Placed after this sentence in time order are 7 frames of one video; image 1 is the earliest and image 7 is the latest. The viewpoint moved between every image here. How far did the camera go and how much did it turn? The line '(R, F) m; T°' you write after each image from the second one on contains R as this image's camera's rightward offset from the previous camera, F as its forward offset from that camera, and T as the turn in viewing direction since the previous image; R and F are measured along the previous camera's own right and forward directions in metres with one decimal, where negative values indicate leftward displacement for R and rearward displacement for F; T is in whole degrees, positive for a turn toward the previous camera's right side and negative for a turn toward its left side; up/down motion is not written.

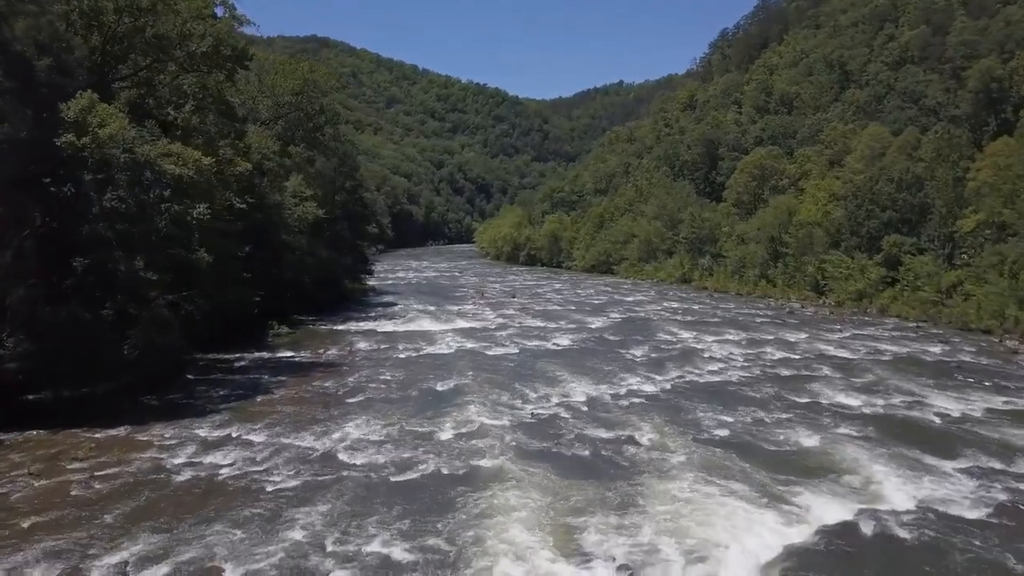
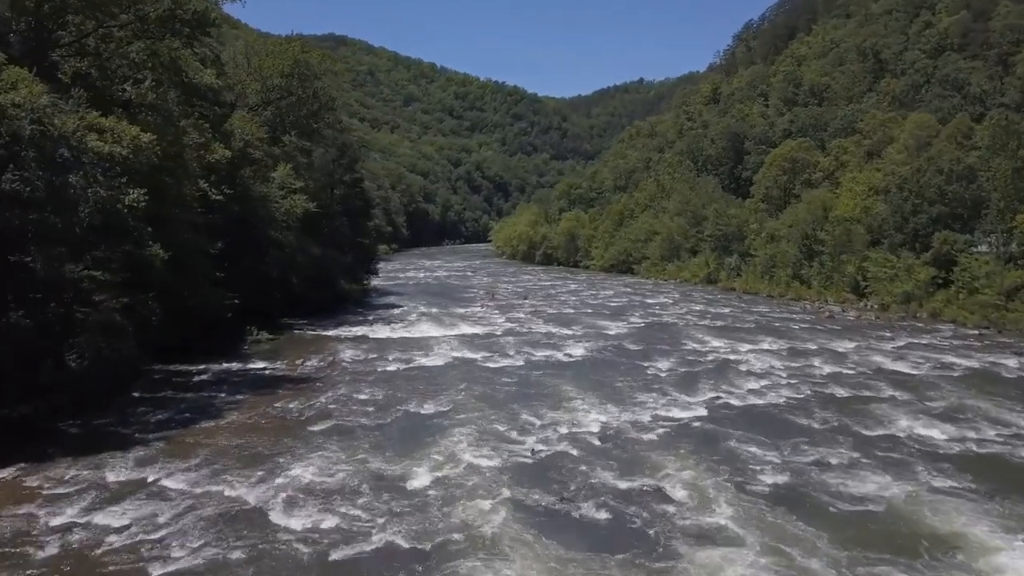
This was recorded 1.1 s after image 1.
(+0.4, +3.7) m; -1°
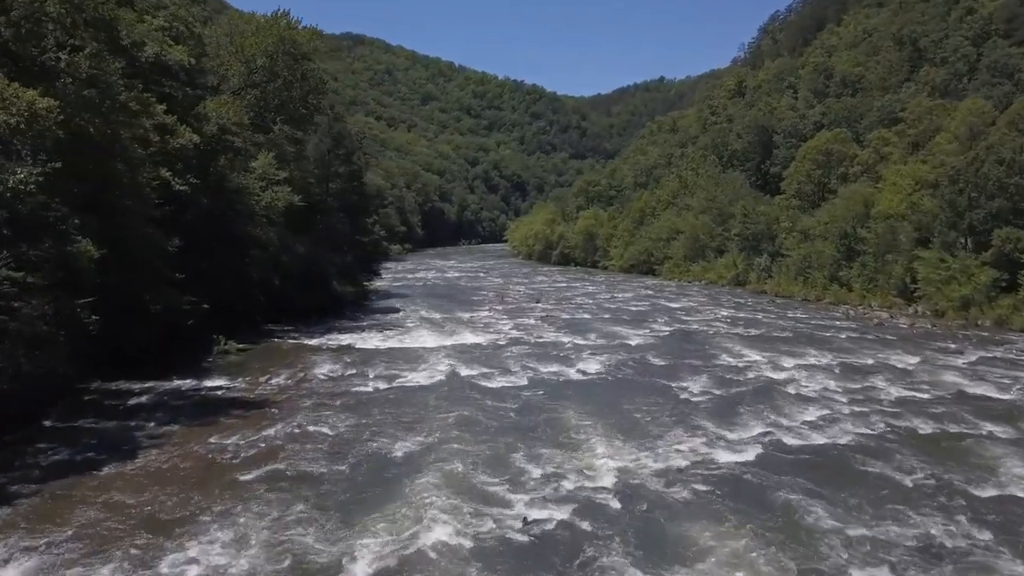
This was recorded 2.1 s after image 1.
(+0.4, +3.9) m; -1°
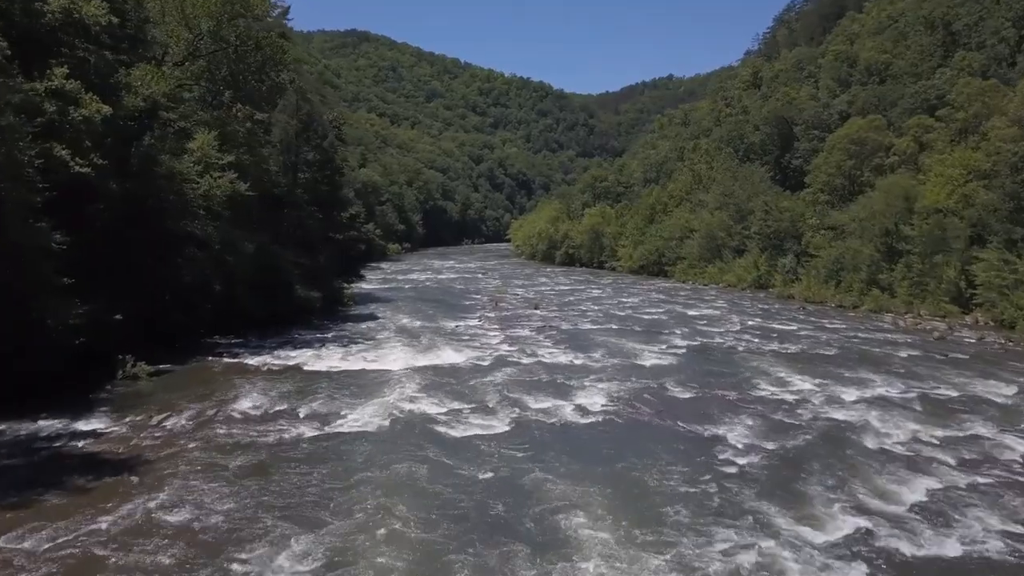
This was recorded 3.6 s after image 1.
(+0.6, +5.3) m; -1°
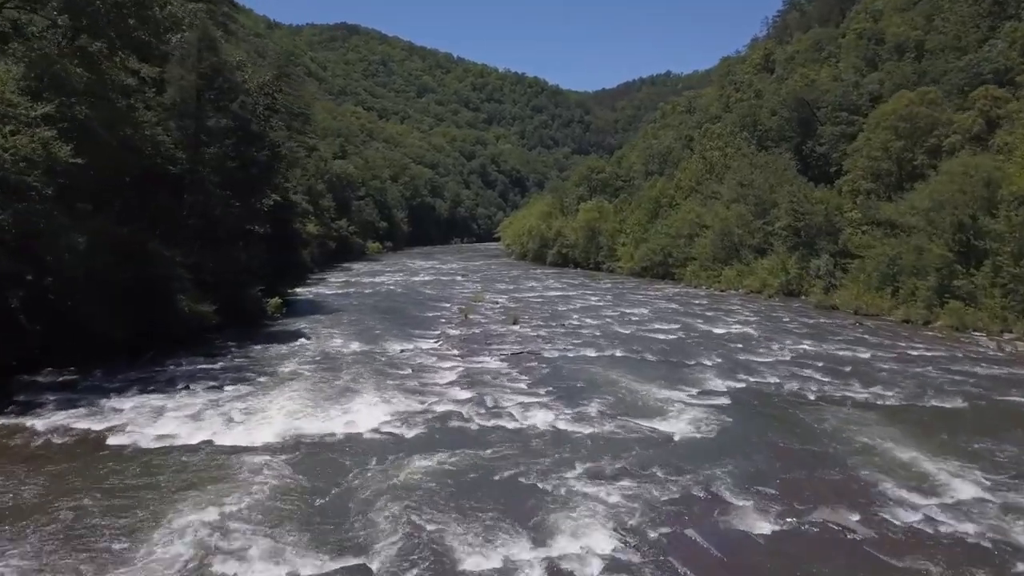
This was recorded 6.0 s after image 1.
(+0.9, +8.7) m; 0°
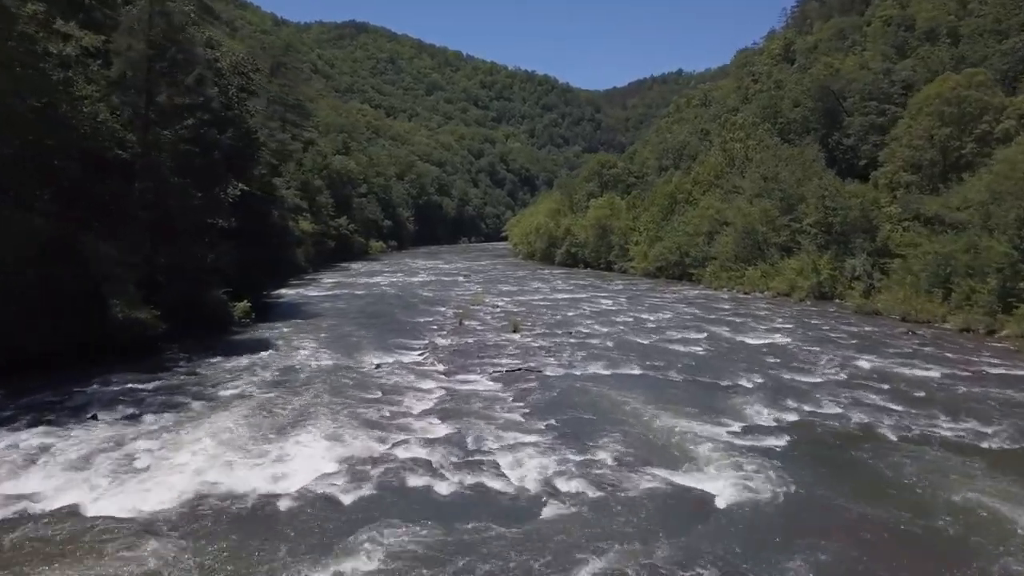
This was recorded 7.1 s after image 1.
(+0.3, +3.8) m; -1°
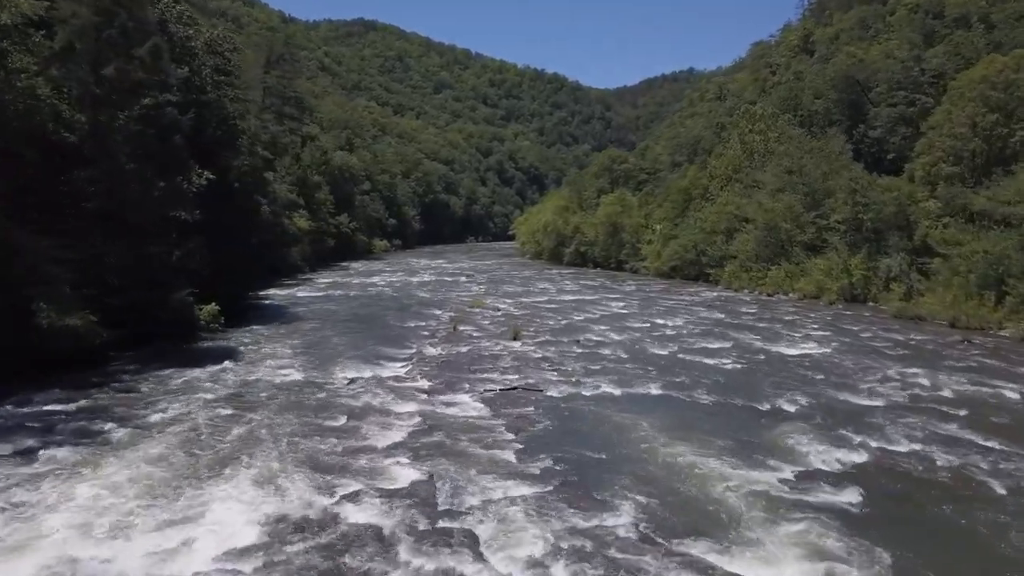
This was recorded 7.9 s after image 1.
(+0.3, +3.0) m; -1°
